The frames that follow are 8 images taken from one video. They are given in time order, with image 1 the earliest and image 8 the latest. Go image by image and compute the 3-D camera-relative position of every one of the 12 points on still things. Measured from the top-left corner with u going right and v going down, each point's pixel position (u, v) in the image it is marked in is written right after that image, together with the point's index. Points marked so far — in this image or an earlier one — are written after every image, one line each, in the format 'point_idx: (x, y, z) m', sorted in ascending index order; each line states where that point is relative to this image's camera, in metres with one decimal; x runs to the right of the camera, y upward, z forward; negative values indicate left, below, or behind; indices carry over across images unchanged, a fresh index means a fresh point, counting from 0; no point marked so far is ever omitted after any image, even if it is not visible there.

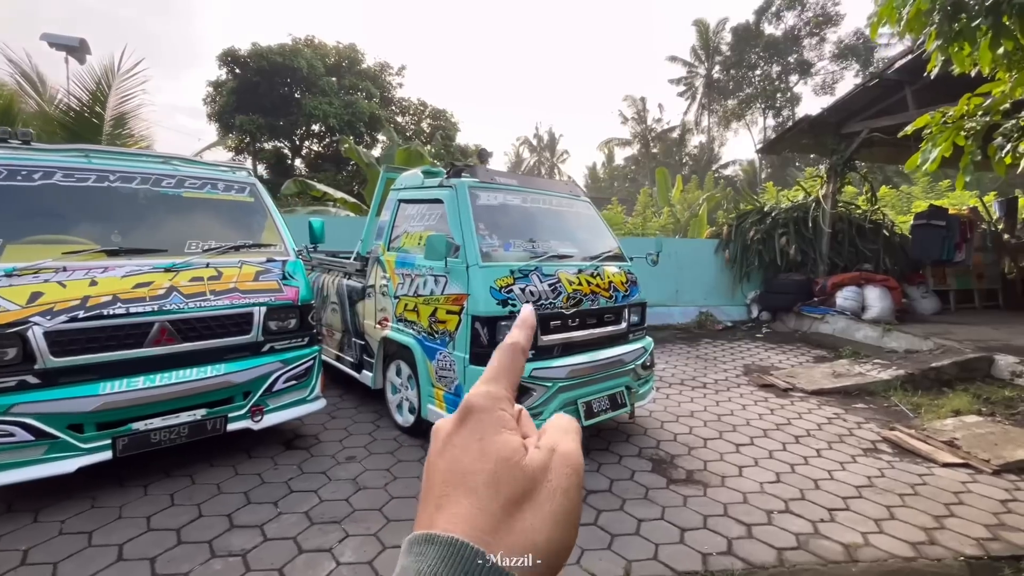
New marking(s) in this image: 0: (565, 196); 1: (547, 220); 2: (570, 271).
0: (+0.5, +0.8, +4.5) m
1: (+0.3, +0.5, +4.2) m
2: (+0.4, +0.1, +3.8) m
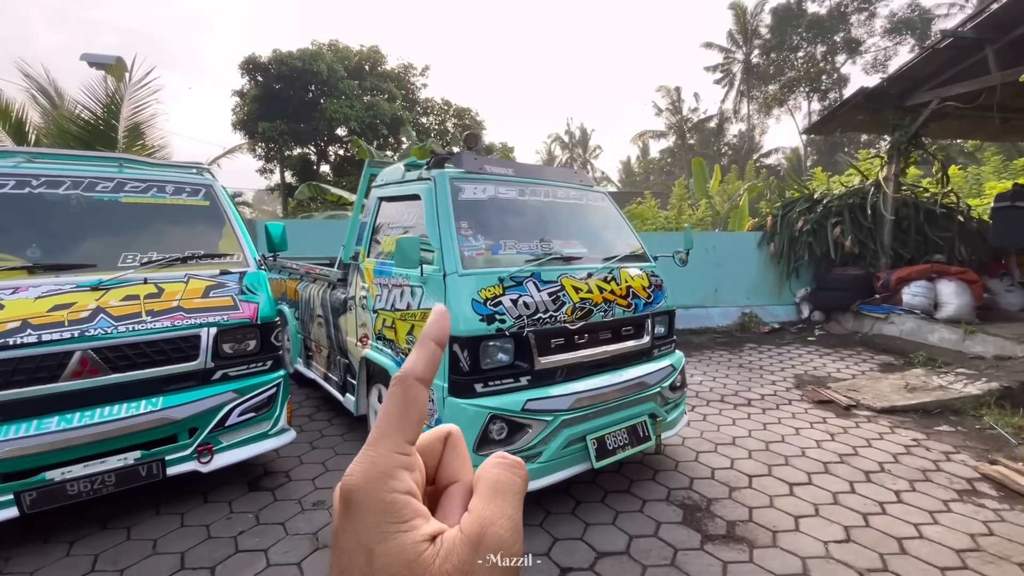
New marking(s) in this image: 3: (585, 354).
0: (+0.5, +0.7, +3.8) m
1: (+0.3, +0.5, +3.5) m
2: (+0.4, +0.1, +3.2) m
3: (+0.4, -0.4, +3.1) m
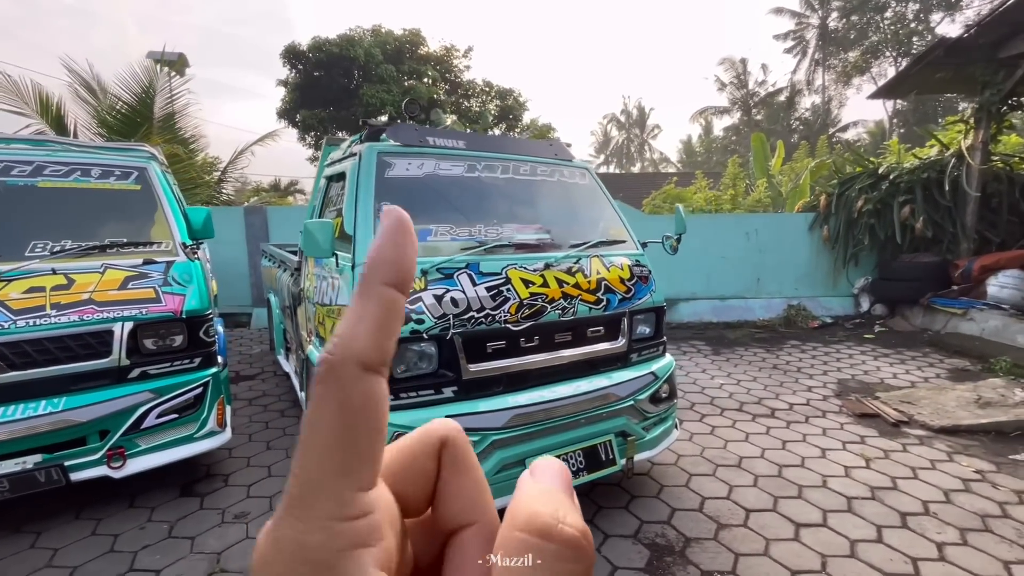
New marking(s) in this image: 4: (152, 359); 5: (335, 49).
0: (+0.2, +0.8, +3.2) m
1: (0.0, +0.5, +3.0) m
2: (+0.1, +0.1, +2.7) m
3: (+0.1, -0.3, +2.6) m
4: (-1.9, -0.4, +2.8) m
5: (-4.3, +5.8, +13.0) m
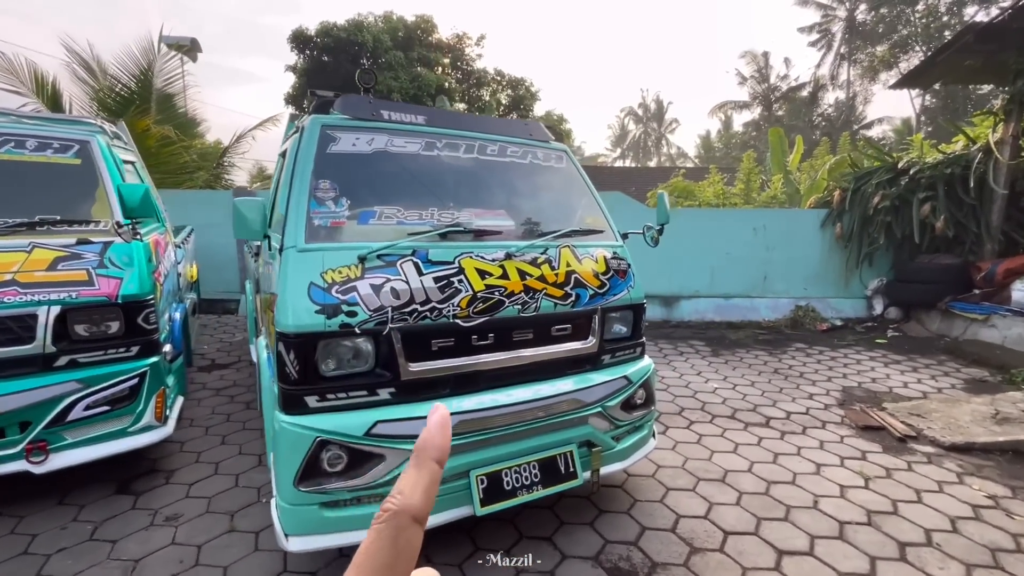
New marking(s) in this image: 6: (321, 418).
0: (+0.1, +0.8, +3.0) m
1: (-0.2, +0.6, +2.7) m
2: (-0.1, +0.1, +2.4) m
3: (-0.1, -0.3, +2.3) m
4: (-2.1, -0.3, +2.6) m
5: (-4.1, +6.1, +12.8) m
6: (-0.7, -0.5, +2.0) m
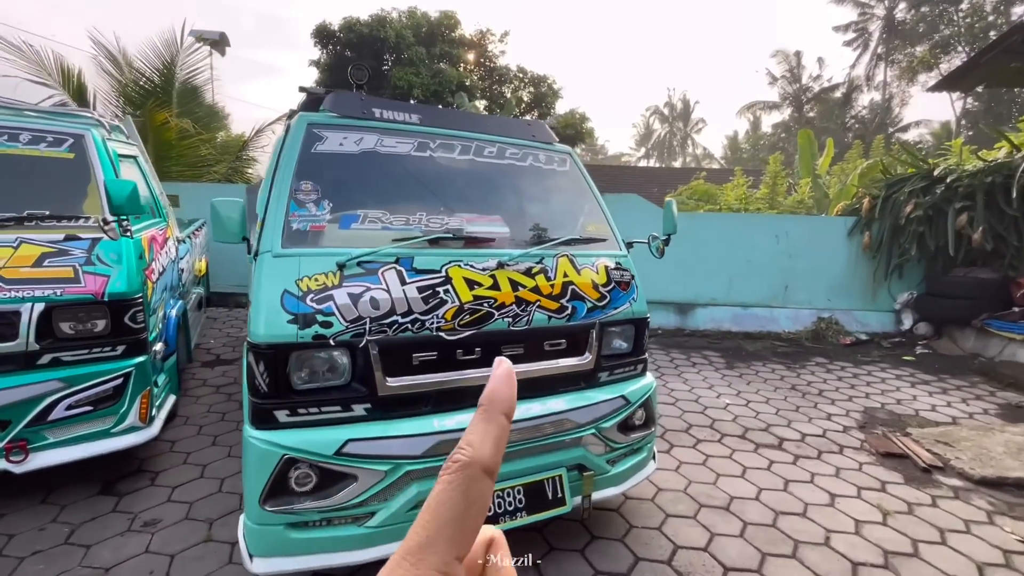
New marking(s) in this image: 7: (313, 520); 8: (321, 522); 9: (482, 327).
0: (+0.1, +0.8, +2.8) m
1: (-0.2, +0.5, +2.6) m
2: (-0.2, +0.1, +2.3) m
3: (-0.2, -0.3, +2.2) m
4: (-2.1, -0.3, +2.6) m
5: (-3.5, +6.2, +12.8) m
6: (-0.8, -0.5, +1.9) m
7: (-0.7, -0.8, +1.9) m
8: (-0.7, -0.8, +1.9) m
9: (-0.1, -0.2, +2.2) m
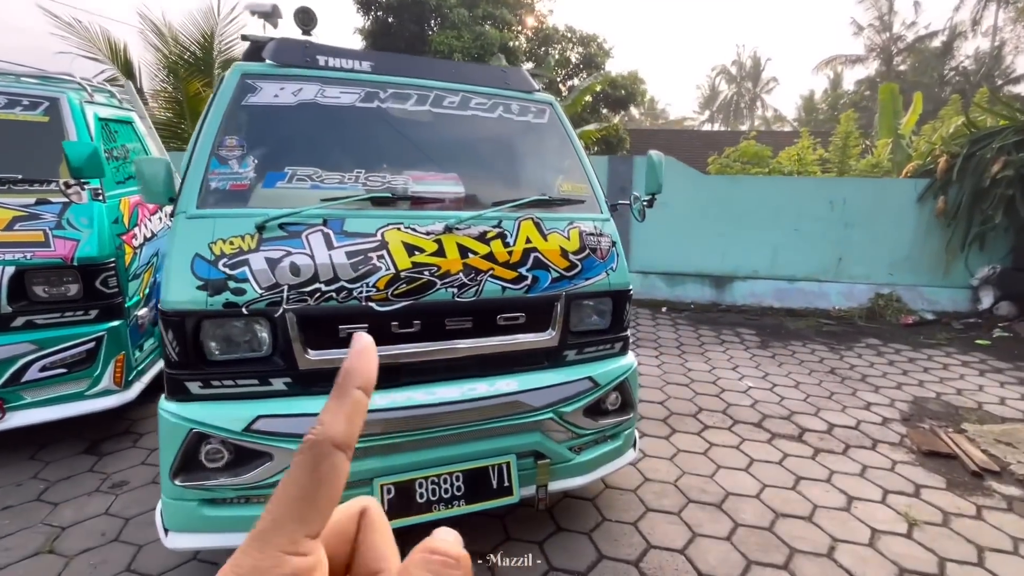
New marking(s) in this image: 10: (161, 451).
0: (-0.1, +0.9, +2.5) m
1: (-0.3, +0.7, +2.3) m
2: (-0.4, +0.2, +2.0) m
3: (-0.4, -0.2, +2.0) m
4: (-2.3, -0.1, +2.6) m
5: (-2.4, +6.9, +12.5) m
6: (-1.0, -0.4, +1.8) m
7: (-1.0, -0.7, +1.8) m
8: (-0.9, -0.7, +1.8) m
9: (-0.3, 0.0, +2.0) m
10: (-1.2, -0.5, +1.8) m
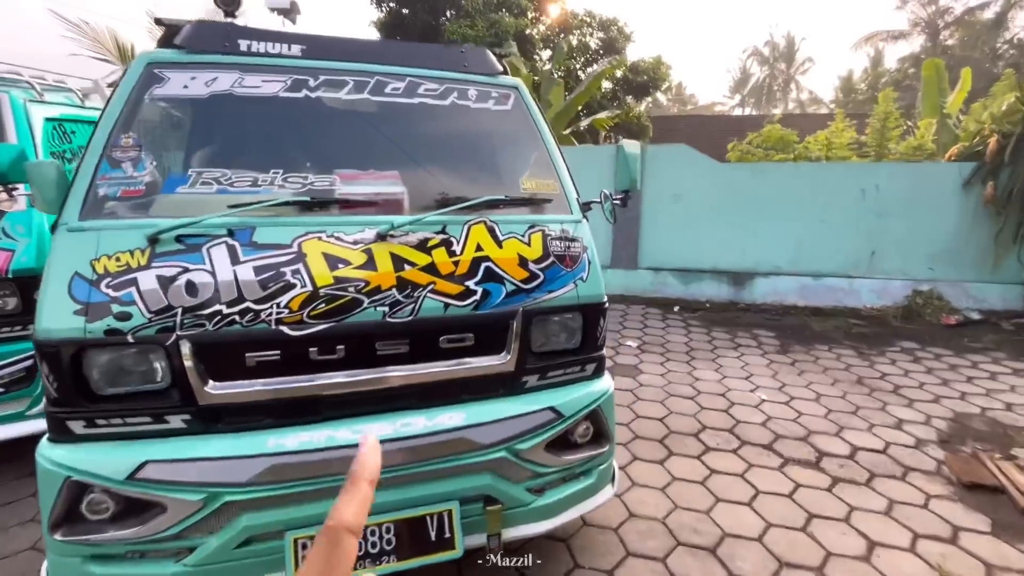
0: (-0.2, +0.9, +2.2) m
1: (-0.5, +0.6, +2.0) m
2: (-0.6, +0.2, +1.7) m
3: (-0.6, -0.3, +1.7) m
4: (-2.5, -0.2, +2.4) m
5: (-2.1, +7.0, +12.2) m
6: (-1.2, -0.5, +1.5) m
7: (-1.2, -0.8, +1.6) m
8: (-1.1, -0.8, +1.6) m
9: (-0.5, -0.1, +1.7) m
10: (-1.4, -0.6, +1.5) m
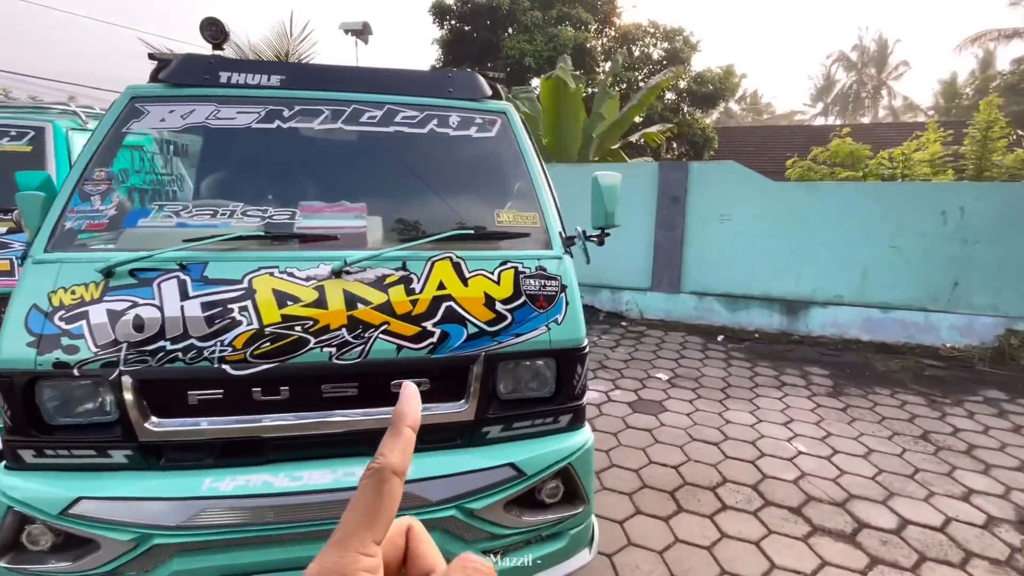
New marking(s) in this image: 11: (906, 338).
0: (-0.3, +0.7, +2.1) m
1: (-0.6, +0.5, +2.0) m
2: (-0.7, 0.0, +1.7) m
3: (-0.7, -0.4, +1.6) m
4: (-2.5, -0.2, +2.6) m
5: (-0.6, +6.7, +12.4) m
6: (-1.4, -0.6, +1.6) m
7: (-1.3, -0.9, +1.6) m
8: (-1.3, -0.9, +1.6) m
9: (-0.7, -0.2, +1.6) m
10: (-1.5, -0.7, +1.6) m
11: (+3.3, -0.4, +4.5) m
